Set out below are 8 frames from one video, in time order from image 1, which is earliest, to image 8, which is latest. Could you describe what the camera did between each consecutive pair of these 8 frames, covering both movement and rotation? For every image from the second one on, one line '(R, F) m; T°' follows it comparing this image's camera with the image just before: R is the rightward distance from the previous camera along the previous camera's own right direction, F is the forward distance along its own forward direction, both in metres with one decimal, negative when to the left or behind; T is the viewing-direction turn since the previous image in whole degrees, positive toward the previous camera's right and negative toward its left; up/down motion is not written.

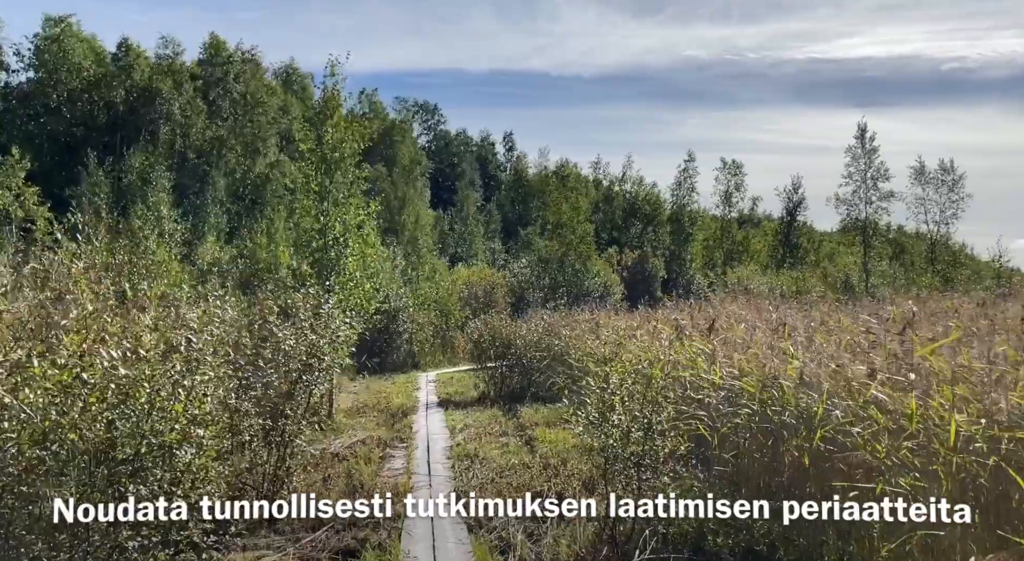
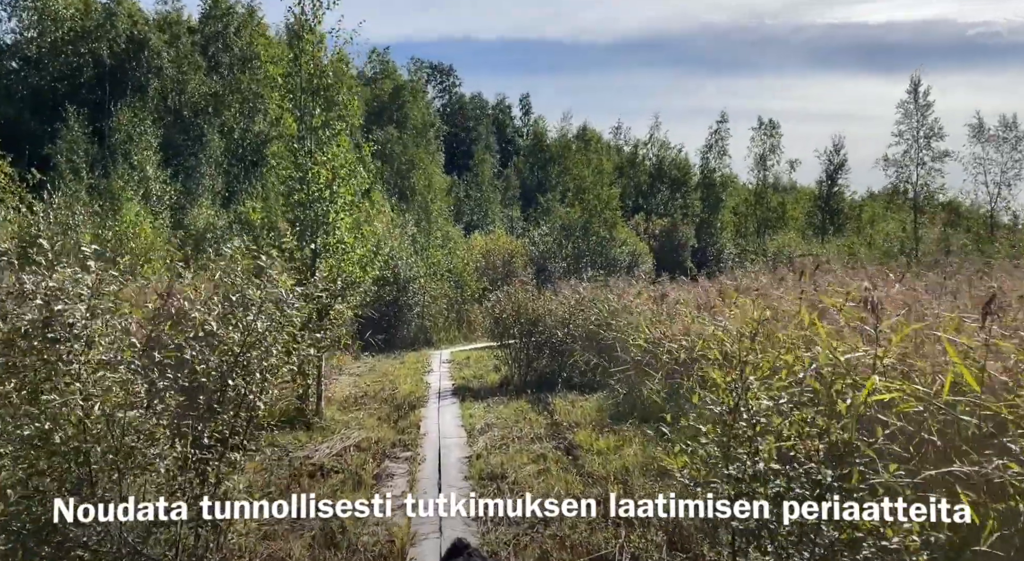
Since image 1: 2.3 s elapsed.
(-0.2, +2.0) m; -1°
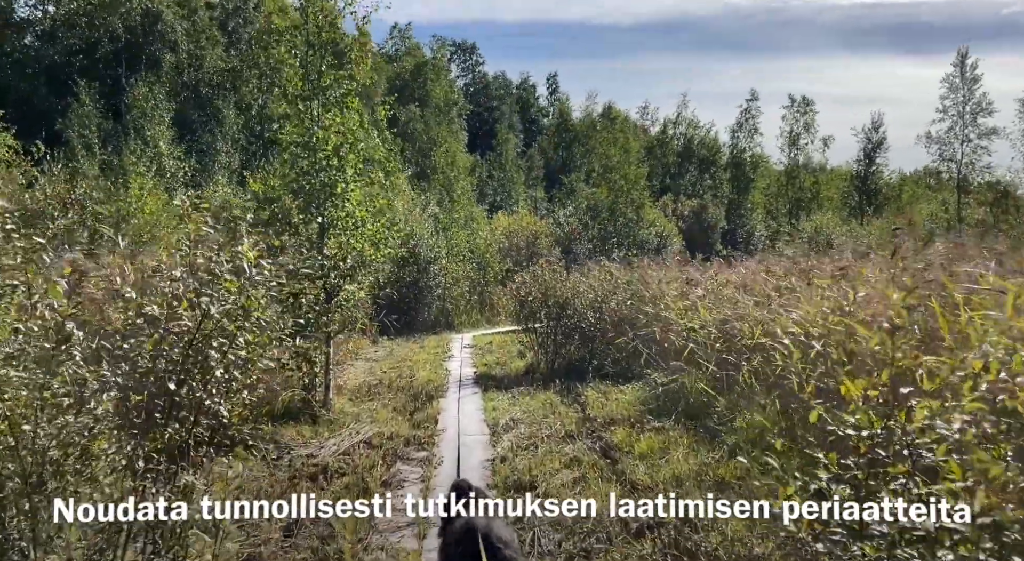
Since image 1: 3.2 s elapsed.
(-0.1, +0.8) m; -2°
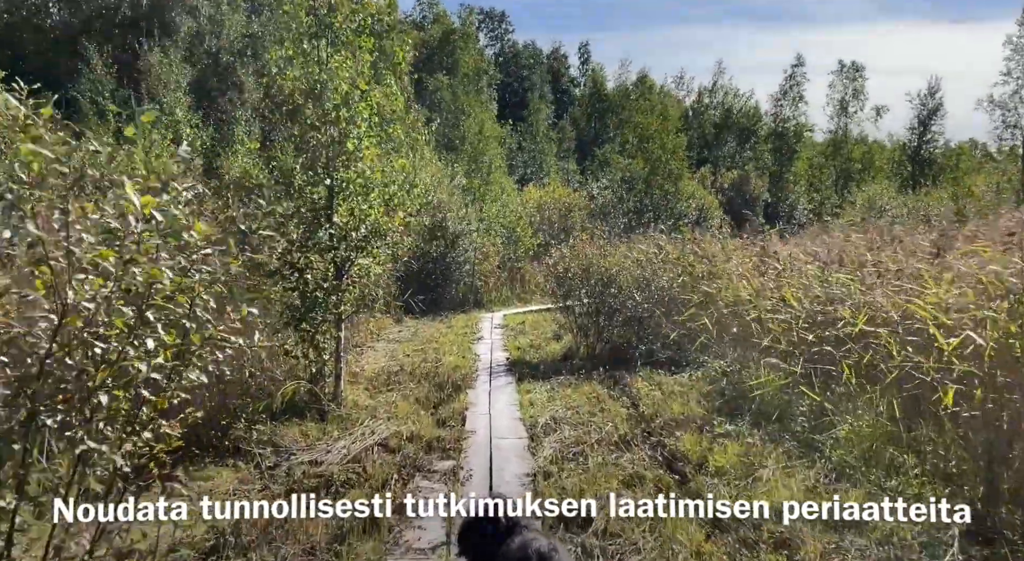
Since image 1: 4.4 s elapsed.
(-0.1, +1.1) m; -2°
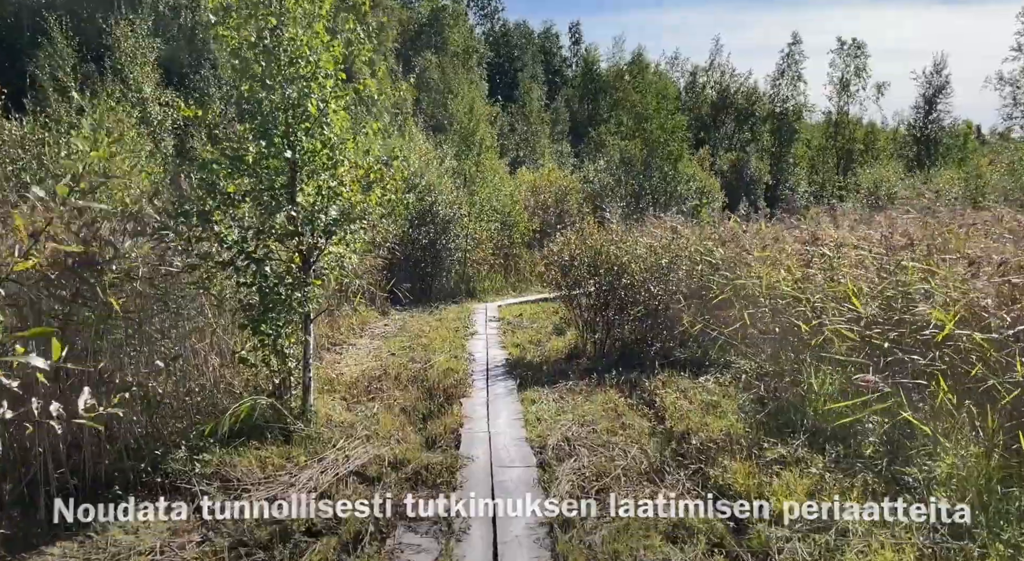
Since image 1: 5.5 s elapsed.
(-0.1, +1.0) m; +1°
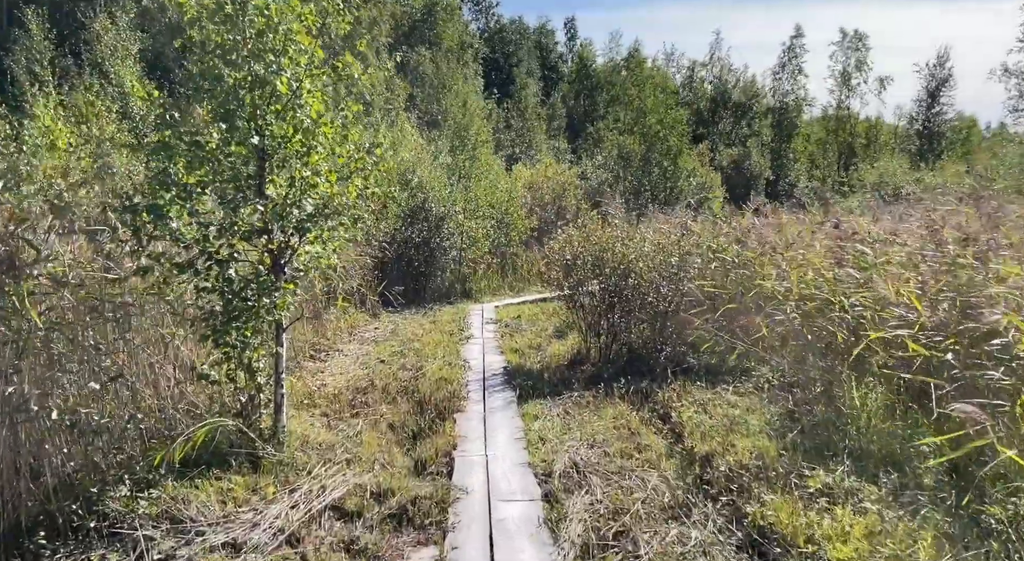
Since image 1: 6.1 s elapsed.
(0.0, +0.6) m; 0°
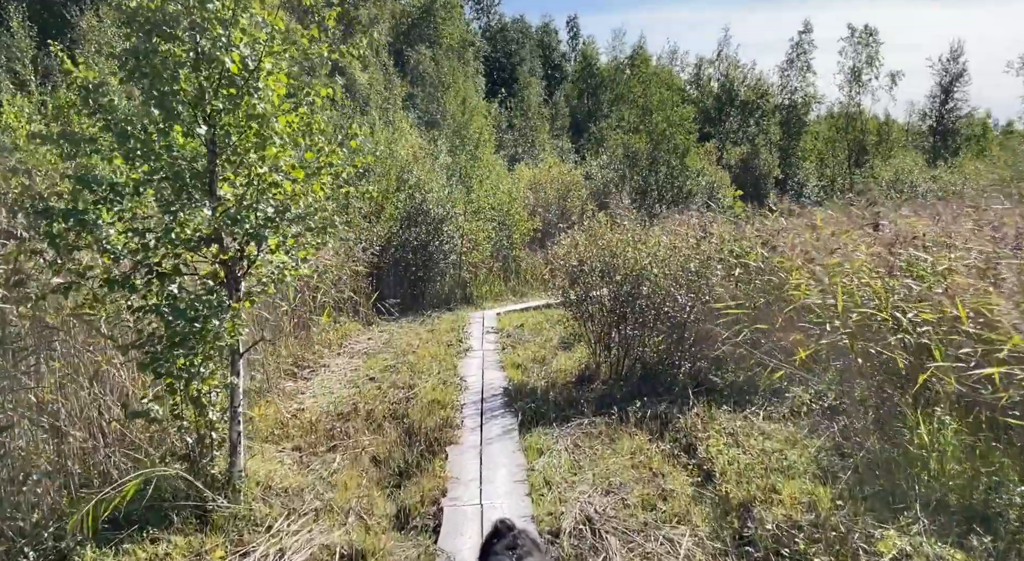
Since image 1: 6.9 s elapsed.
(0.0, +0.7) m; 0°
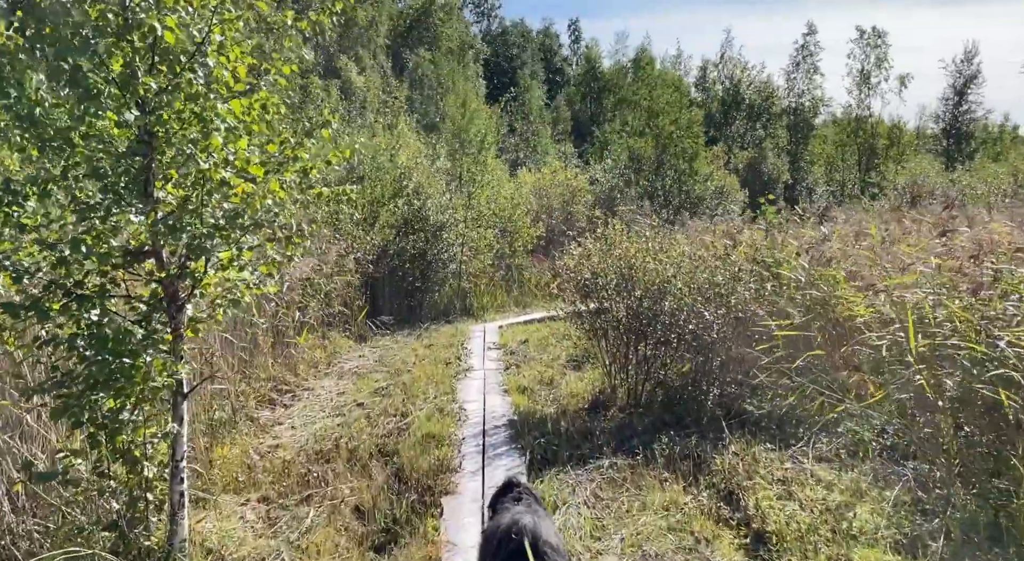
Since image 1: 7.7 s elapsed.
(0.0, +0.8) m; 0°
